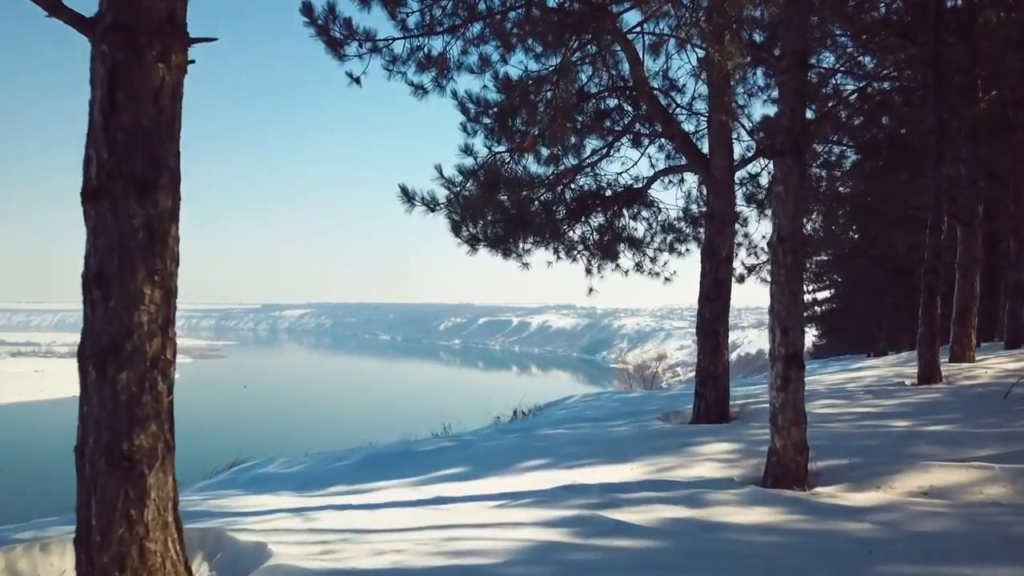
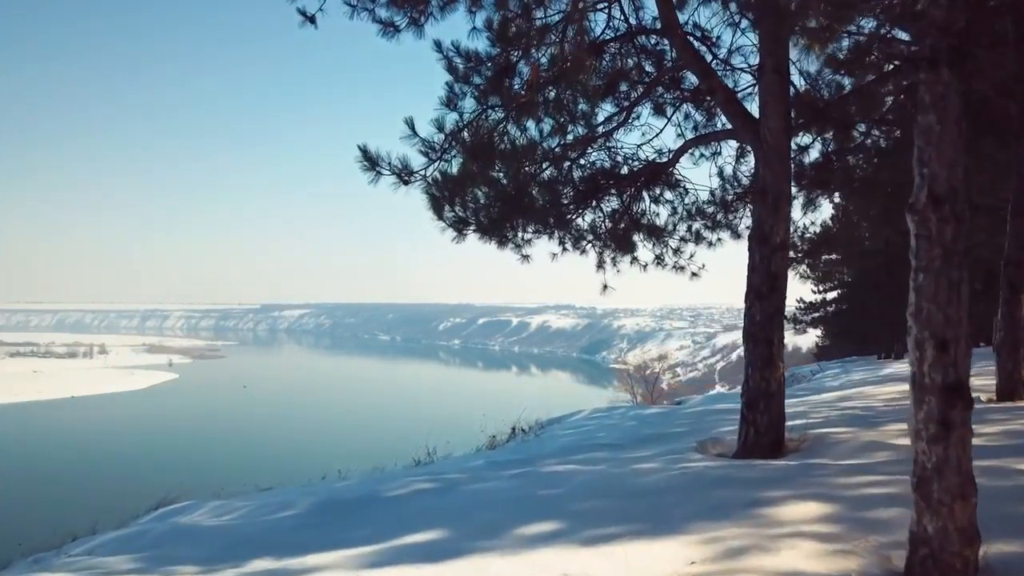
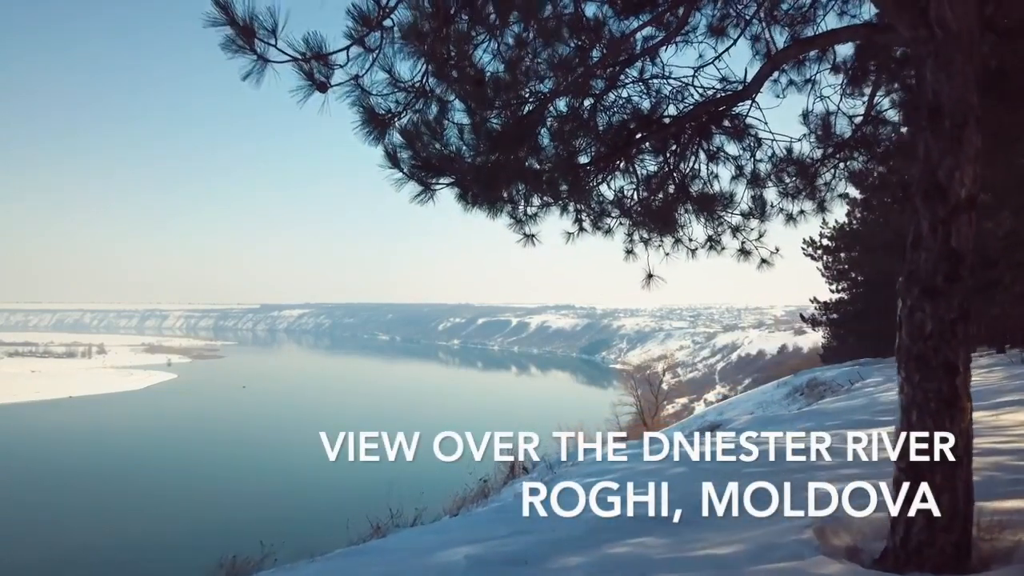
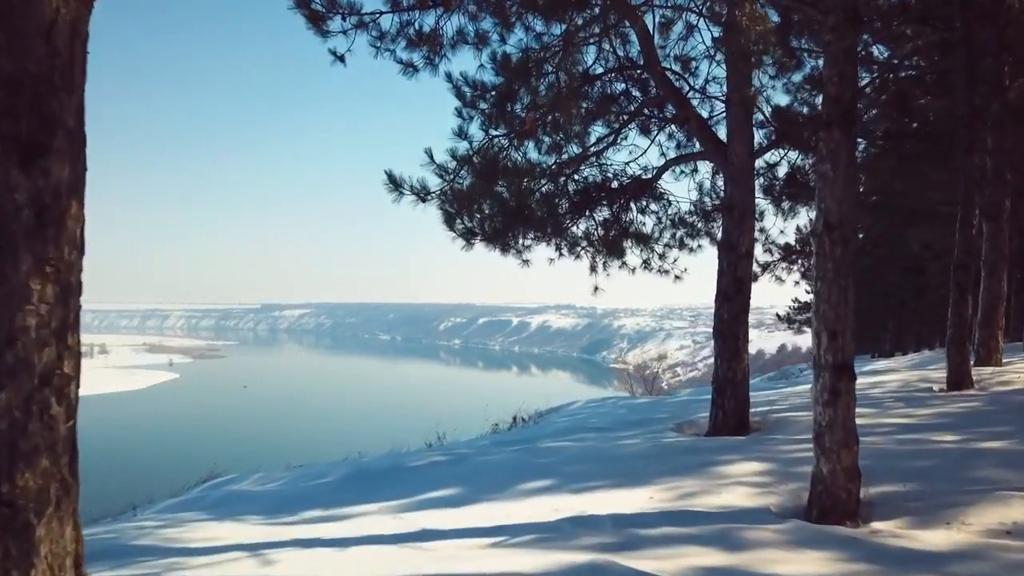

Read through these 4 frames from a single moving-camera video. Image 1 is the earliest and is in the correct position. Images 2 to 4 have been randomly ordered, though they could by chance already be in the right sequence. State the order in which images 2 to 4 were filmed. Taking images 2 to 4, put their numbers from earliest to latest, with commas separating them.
4, 2, 3
